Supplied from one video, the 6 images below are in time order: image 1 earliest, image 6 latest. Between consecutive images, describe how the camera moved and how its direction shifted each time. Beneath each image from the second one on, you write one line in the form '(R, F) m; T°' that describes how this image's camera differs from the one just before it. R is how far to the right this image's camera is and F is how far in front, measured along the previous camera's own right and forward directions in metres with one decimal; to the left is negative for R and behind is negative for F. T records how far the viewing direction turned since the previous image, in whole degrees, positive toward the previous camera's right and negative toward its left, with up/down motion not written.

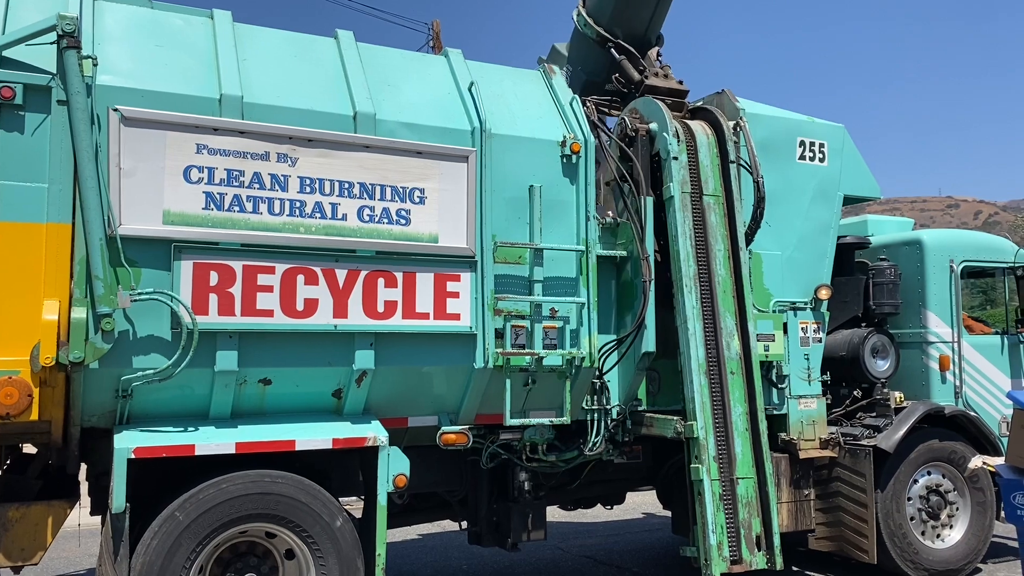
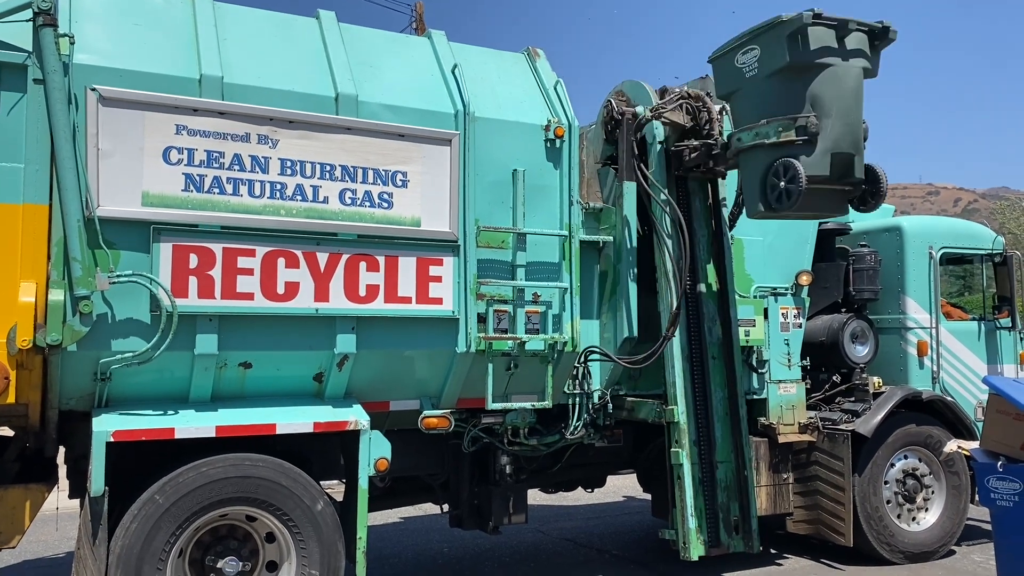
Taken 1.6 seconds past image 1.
(0.0, 0.0) m; +1°
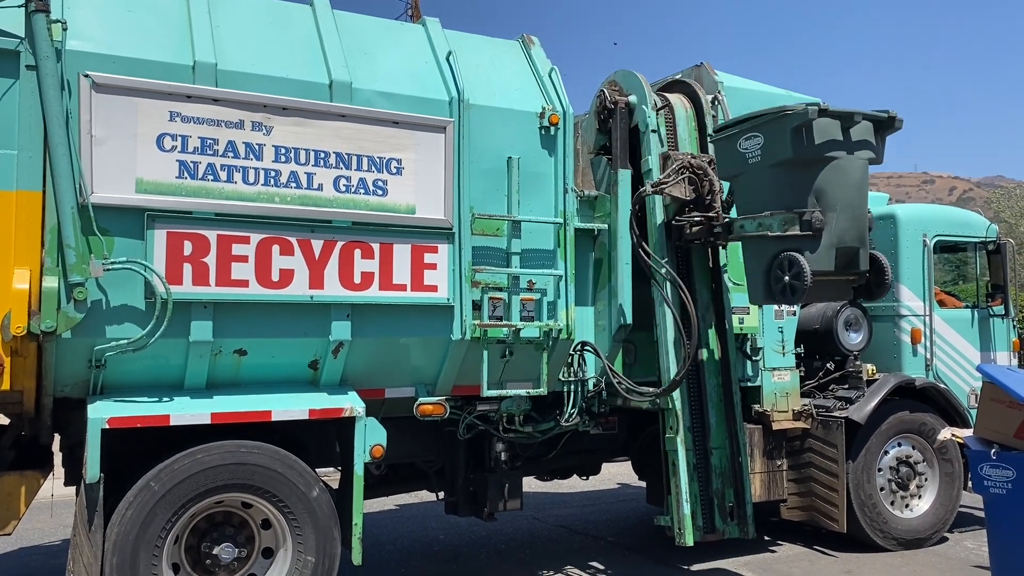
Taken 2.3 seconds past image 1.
(0.0, 0.0) m; 0°
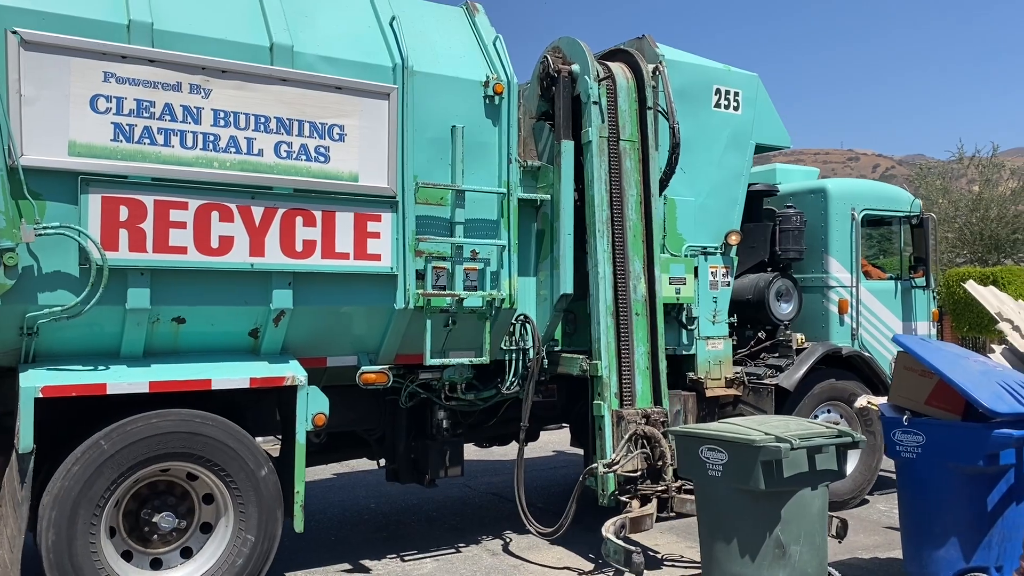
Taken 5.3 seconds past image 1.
(0.0, 0.0) m; +4°
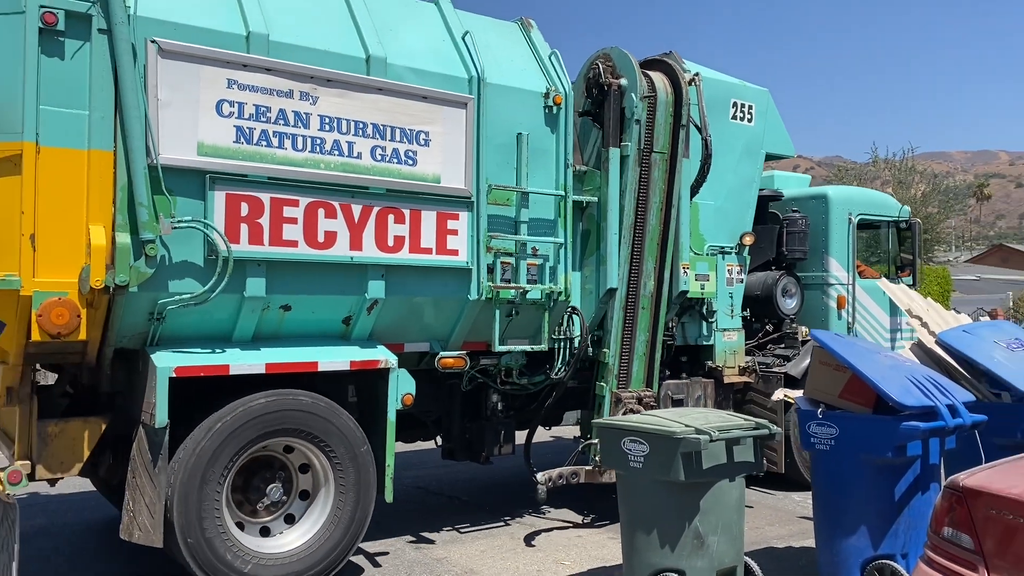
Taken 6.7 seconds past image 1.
(-0.8, -0.4) m; +4°
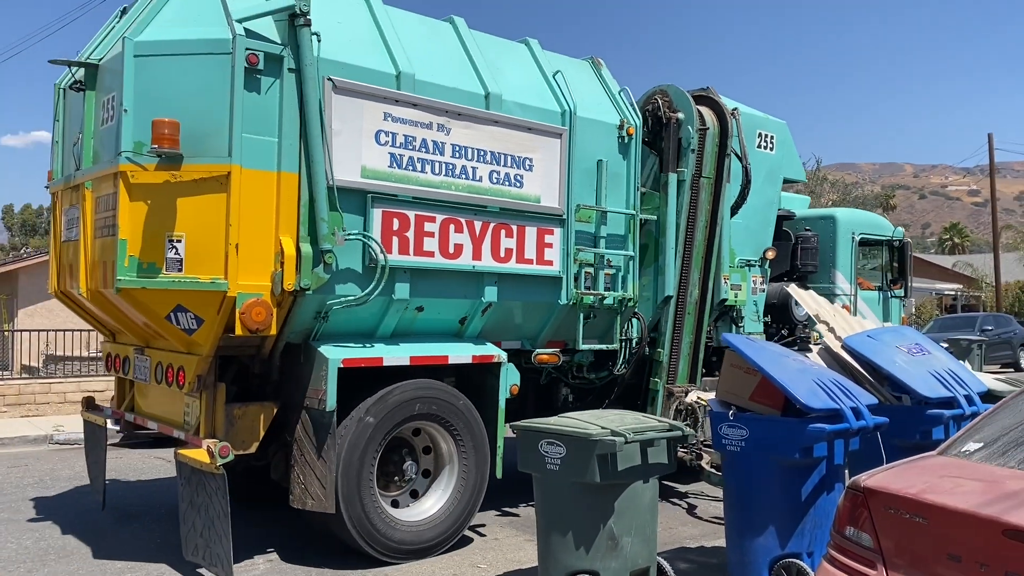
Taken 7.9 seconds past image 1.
(-1.0, -0.7) m; +4°
